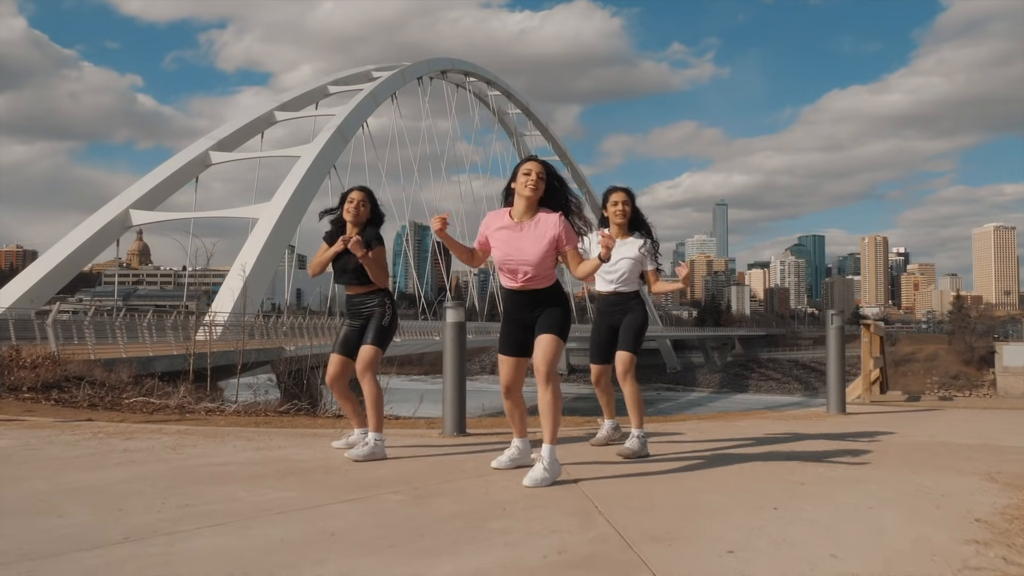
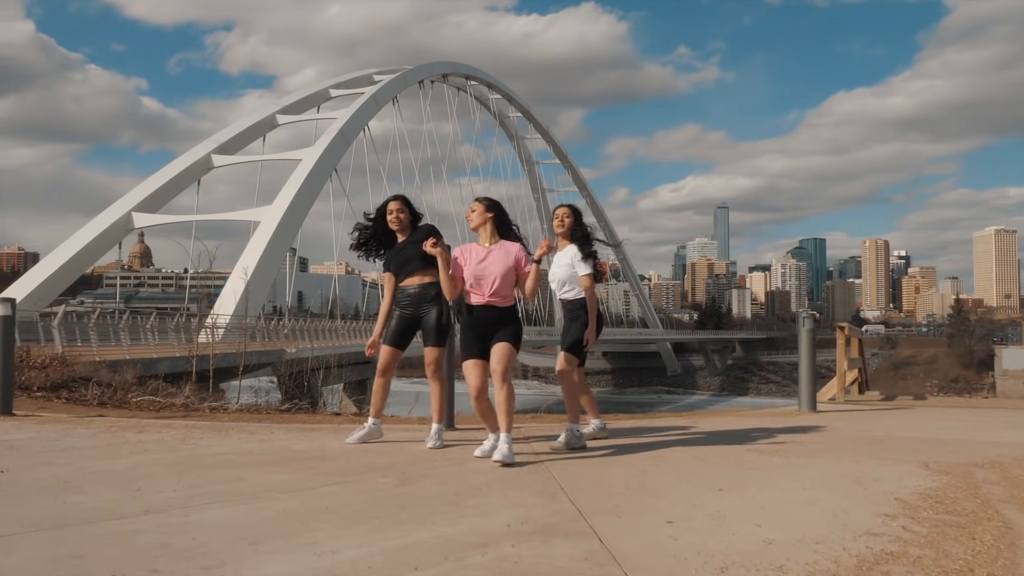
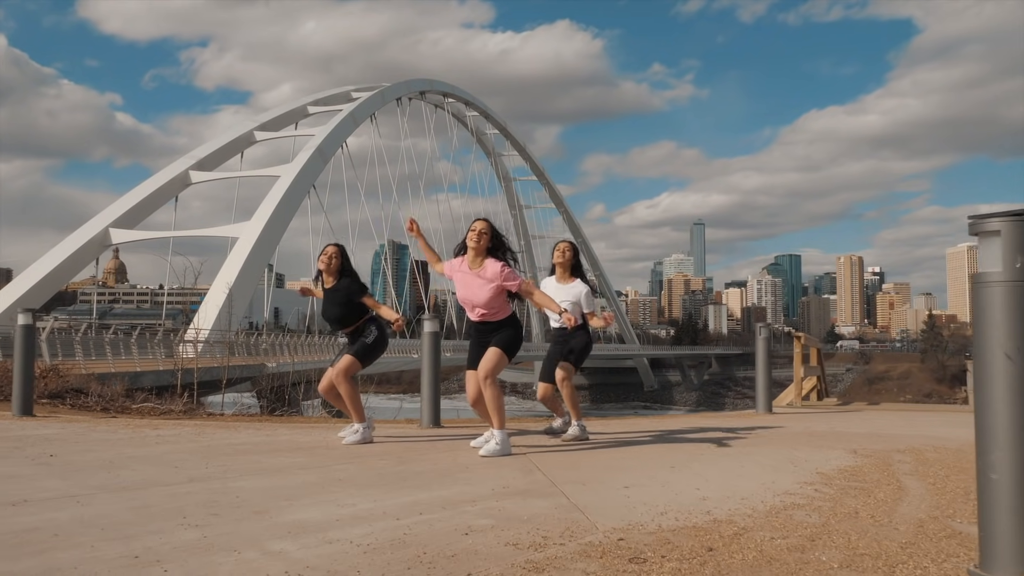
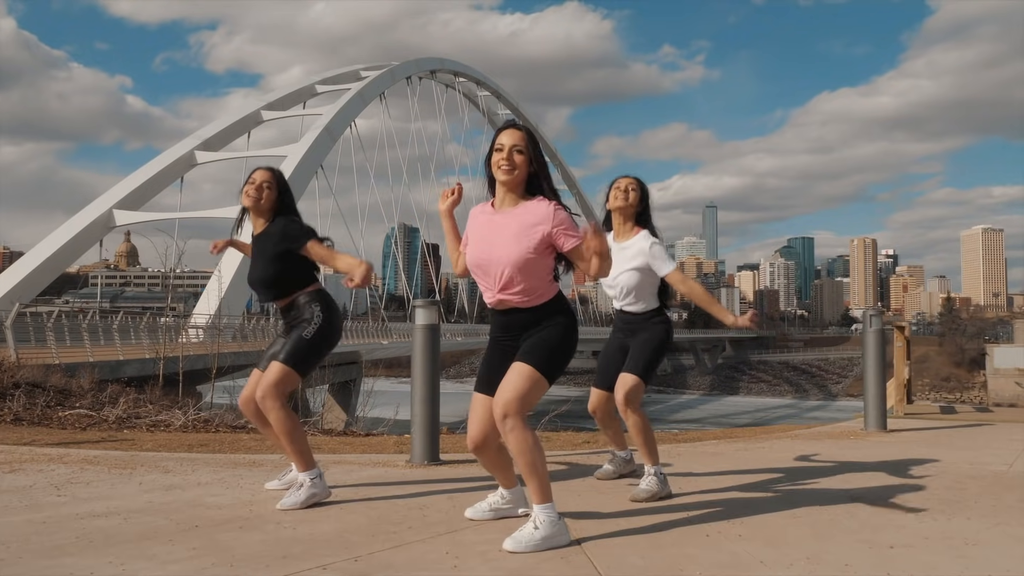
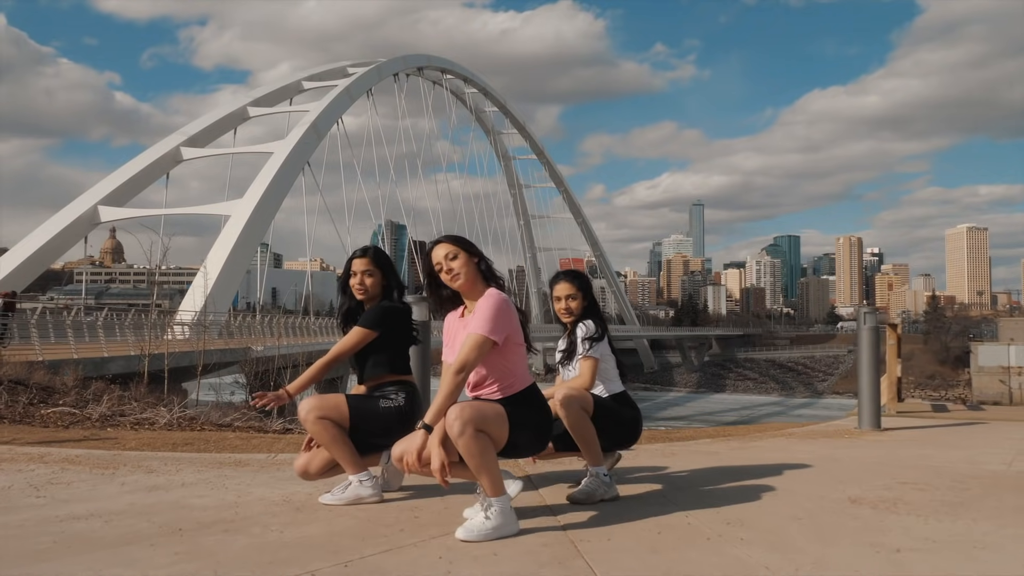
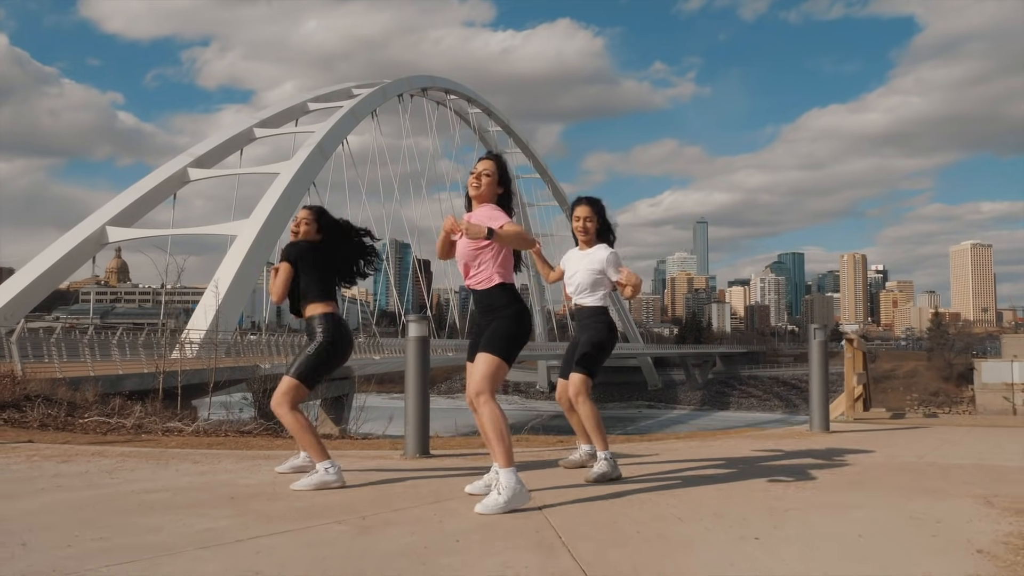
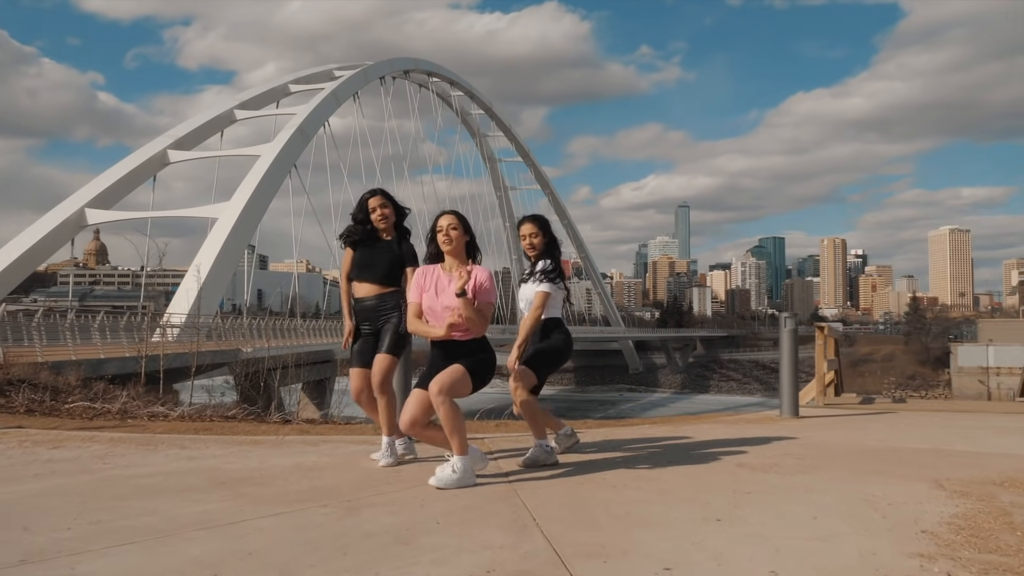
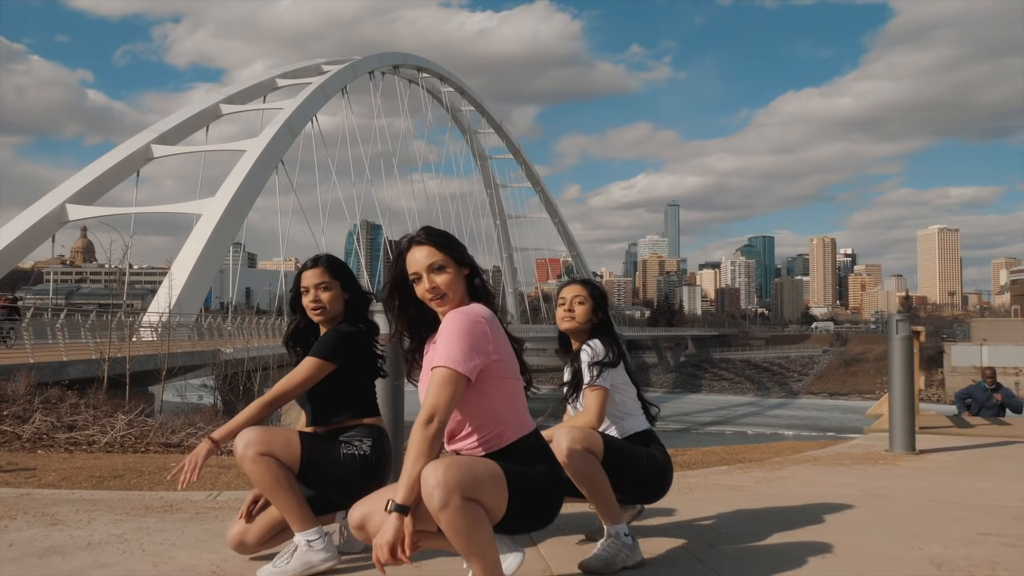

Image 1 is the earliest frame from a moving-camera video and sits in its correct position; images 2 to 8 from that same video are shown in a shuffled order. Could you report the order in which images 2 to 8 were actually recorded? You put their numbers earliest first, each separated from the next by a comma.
4, 6, 3, 2, 7, 5, 8
